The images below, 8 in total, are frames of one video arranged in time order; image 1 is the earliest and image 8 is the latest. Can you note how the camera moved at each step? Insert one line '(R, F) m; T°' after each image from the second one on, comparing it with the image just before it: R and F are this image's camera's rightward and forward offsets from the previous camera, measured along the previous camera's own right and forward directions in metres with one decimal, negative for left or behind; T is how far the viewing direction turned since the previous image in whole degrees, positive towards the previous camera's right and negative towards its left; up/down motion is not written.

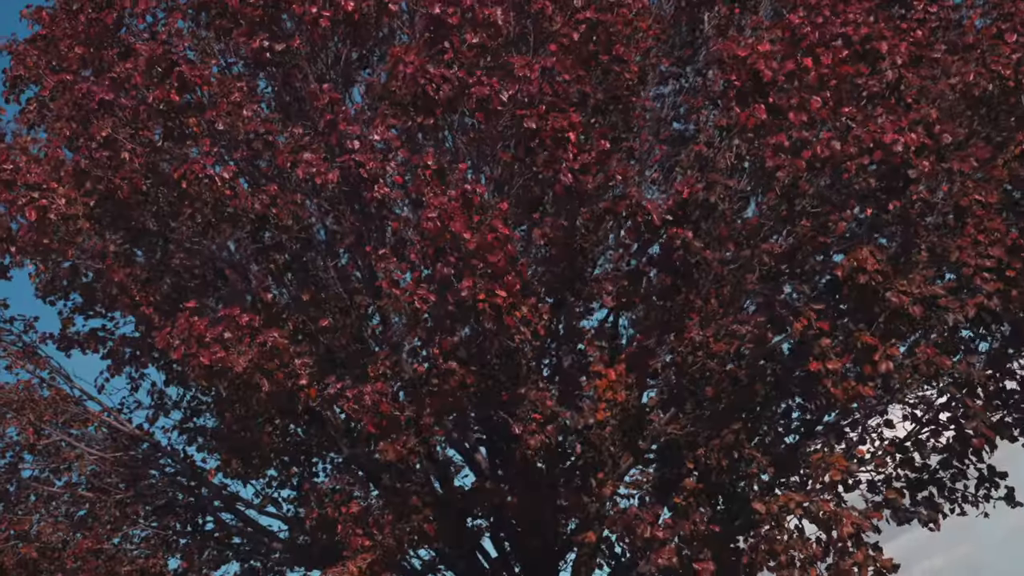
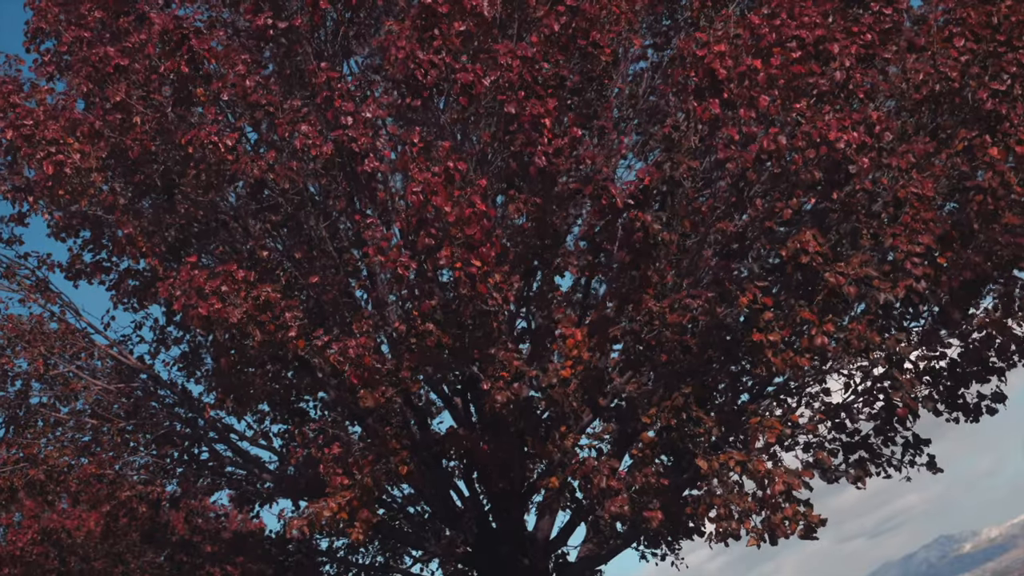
(+0.2, -0.9) m; 0°
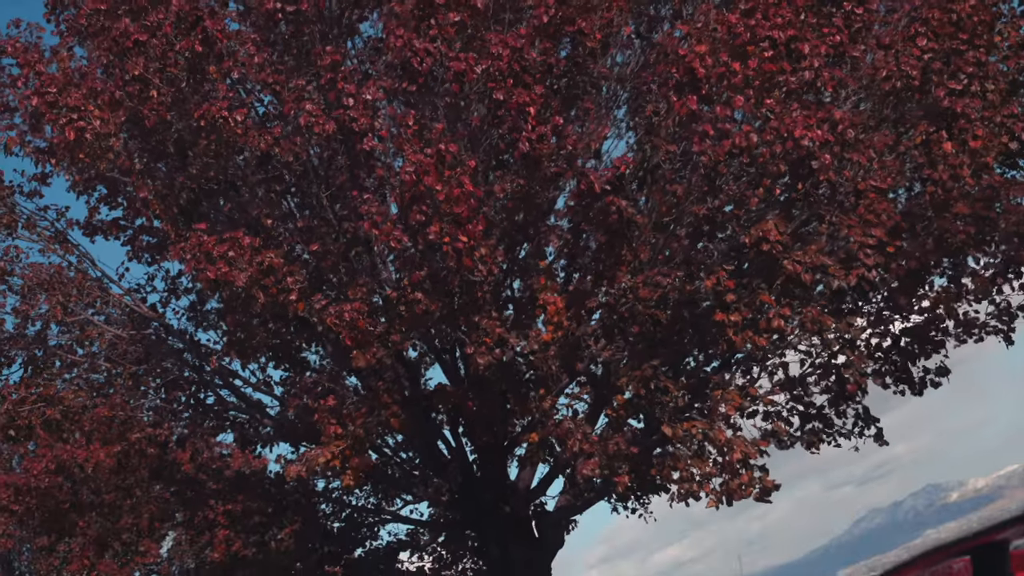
(+0.2, -0.9) m; 0°
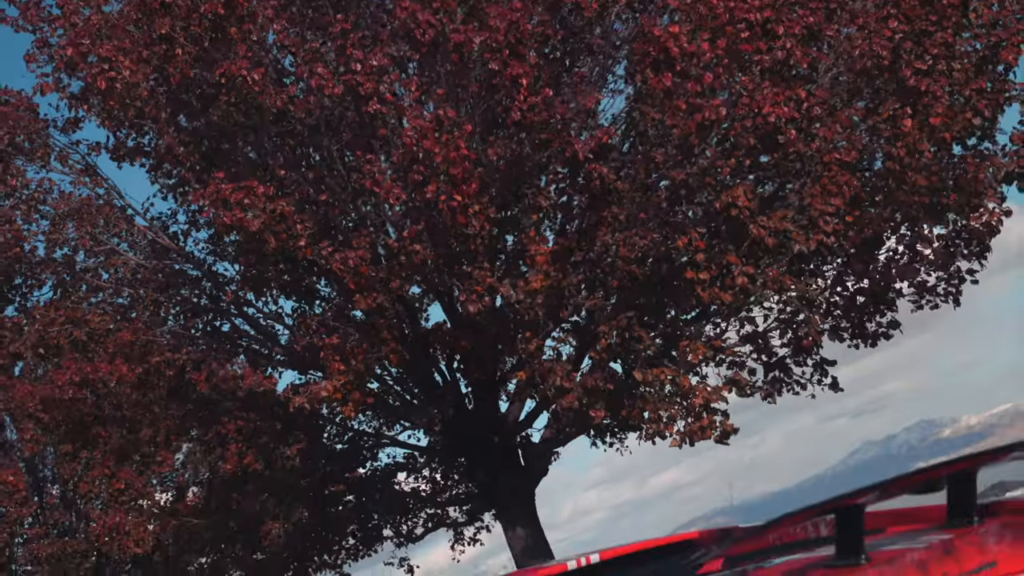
(+0.3, -1.1) m; -1°
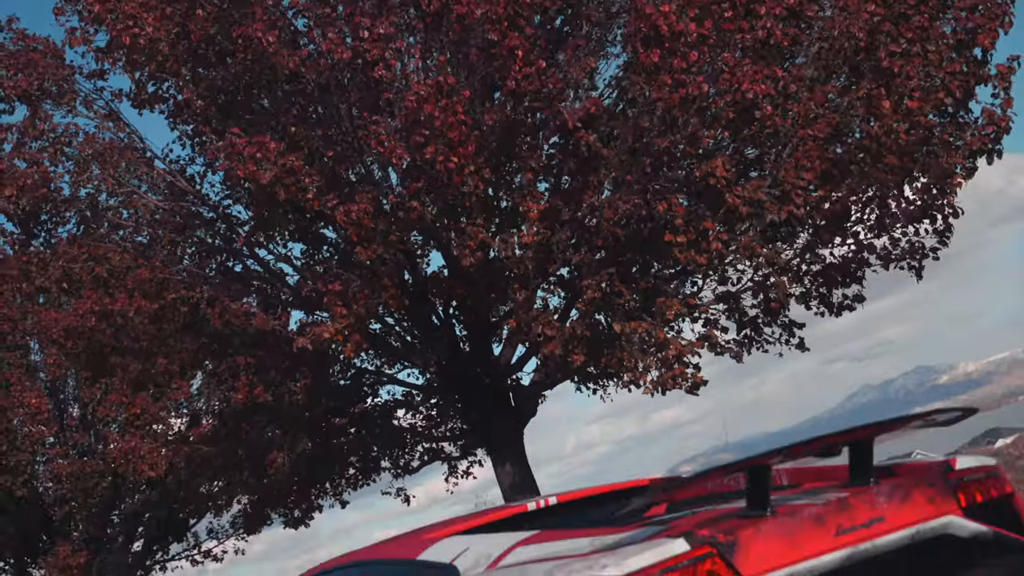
(+0.3, -1.0) m; -1°
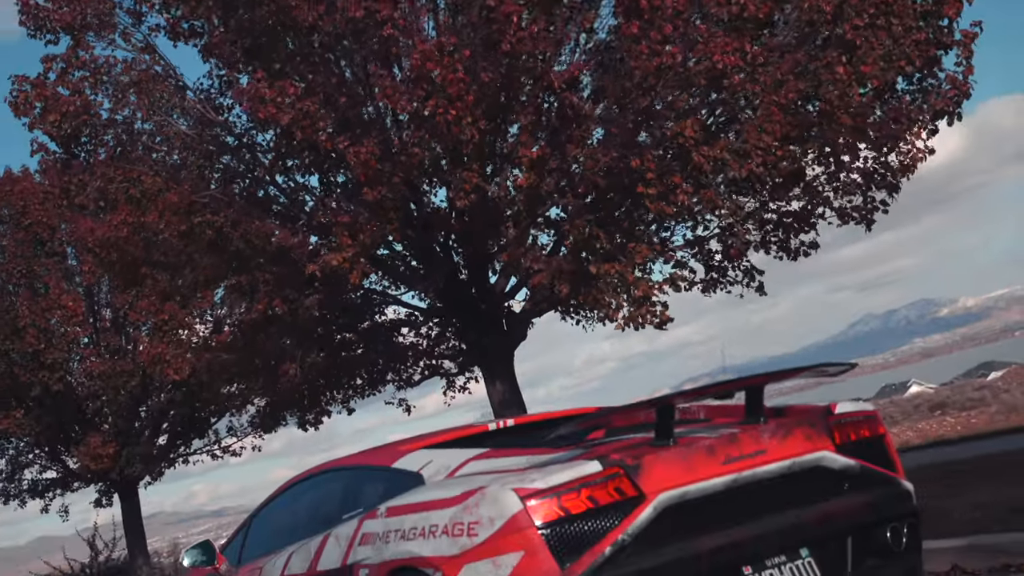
(+0.4, -1.6) m; -1°
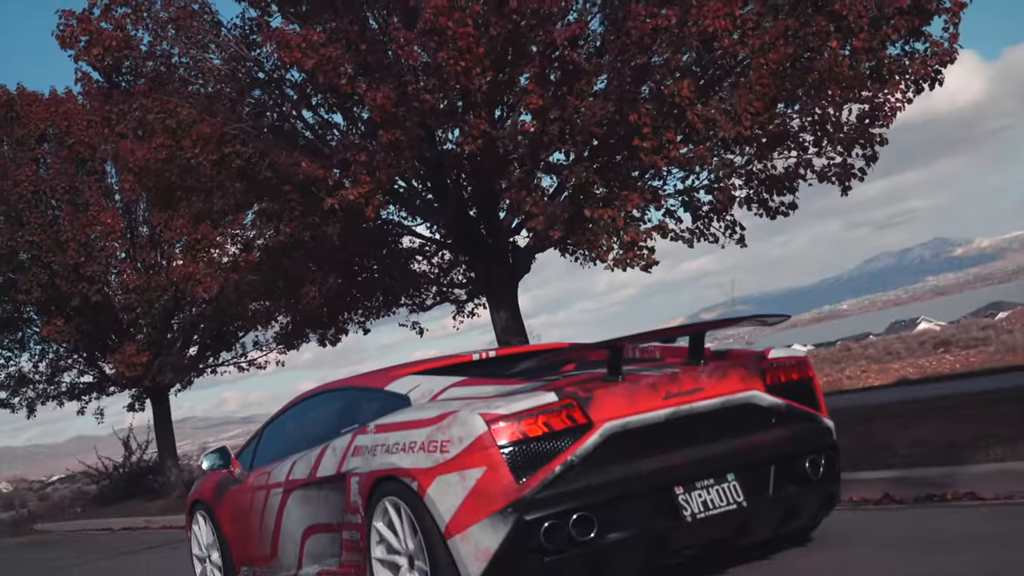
(+0.4, -1.4) m; -1°
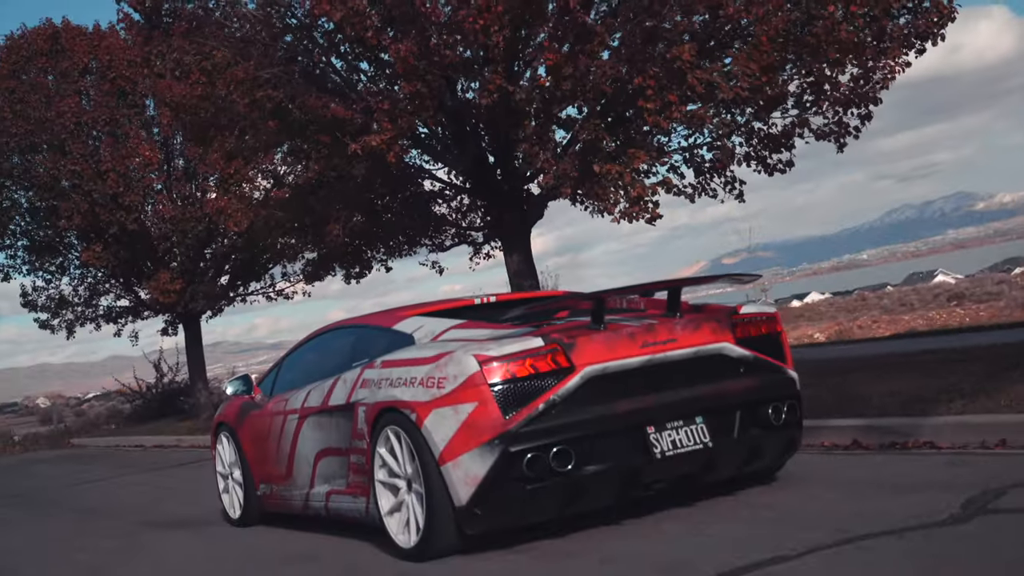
(+0.3, -1.1) m; -1°
